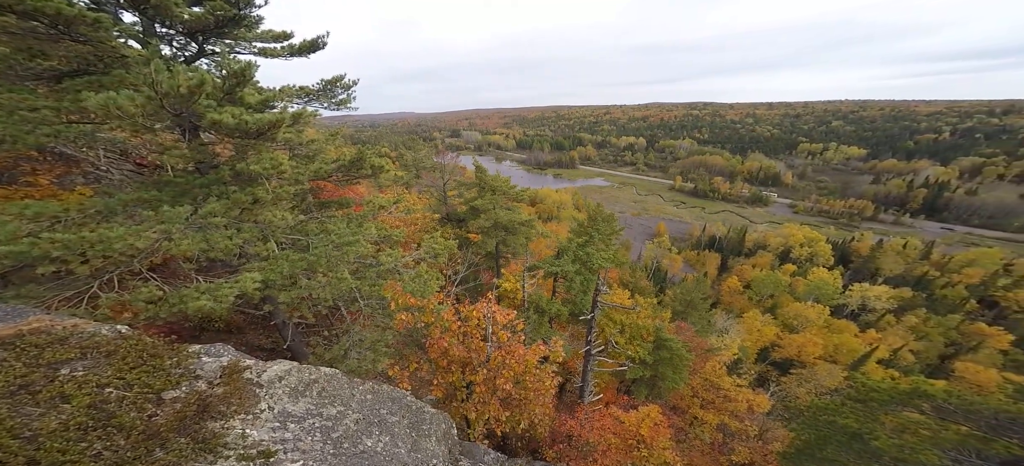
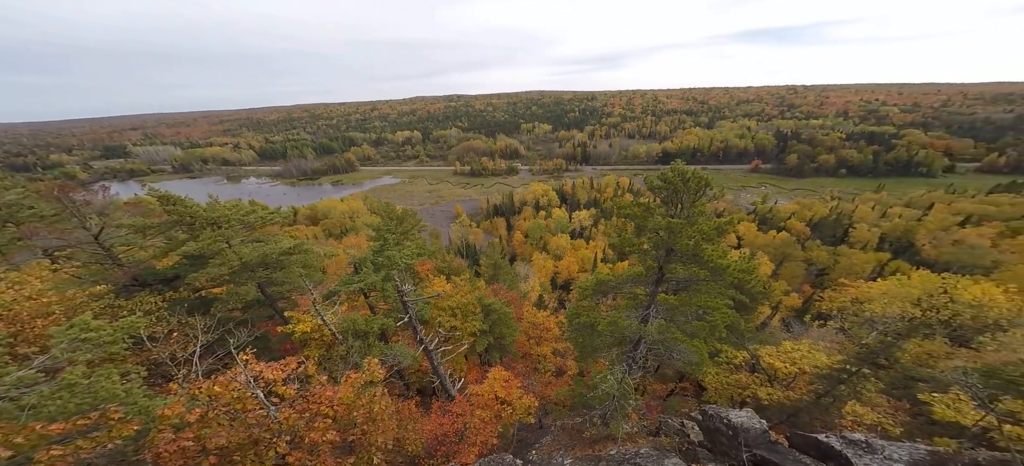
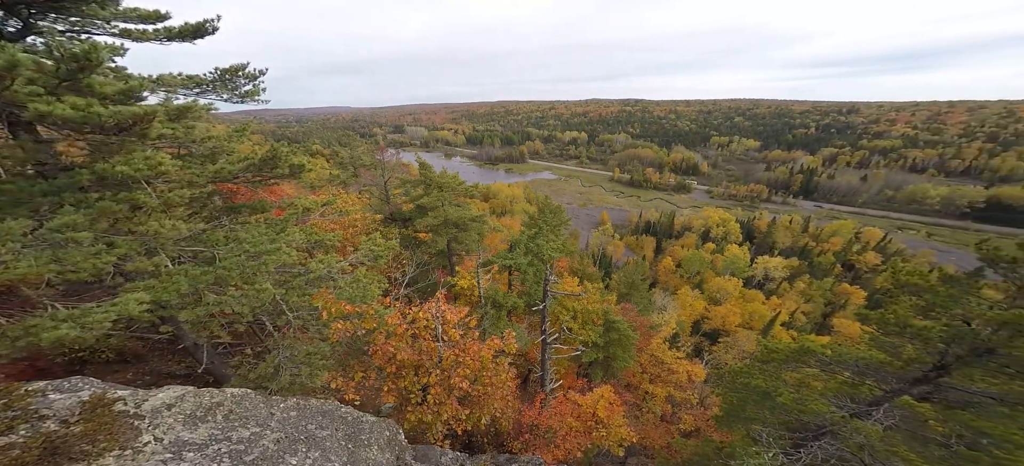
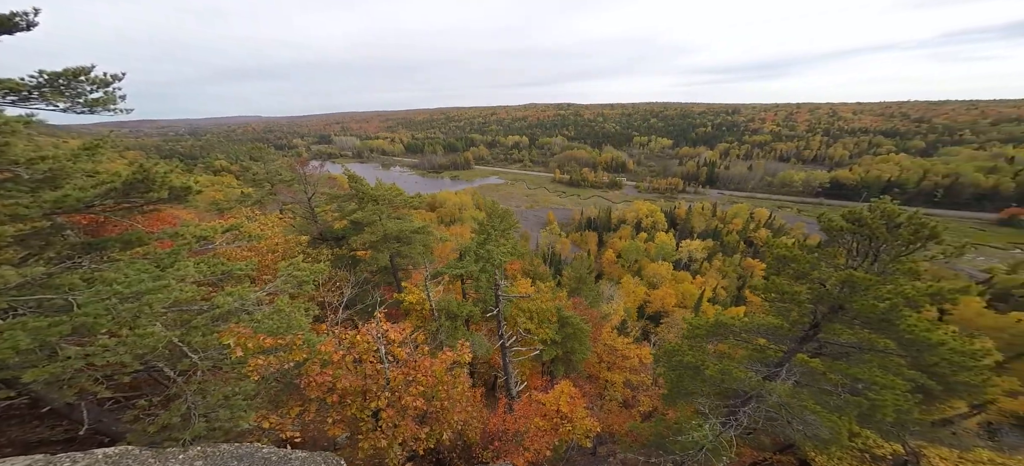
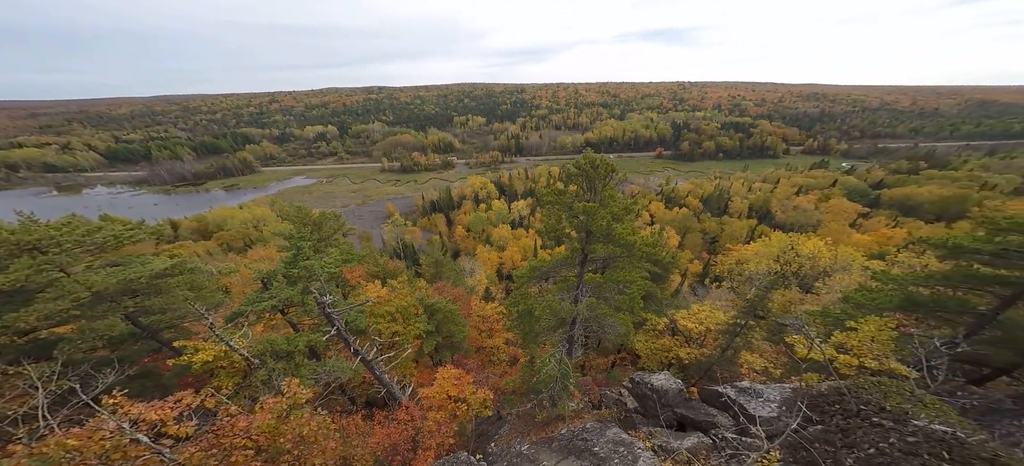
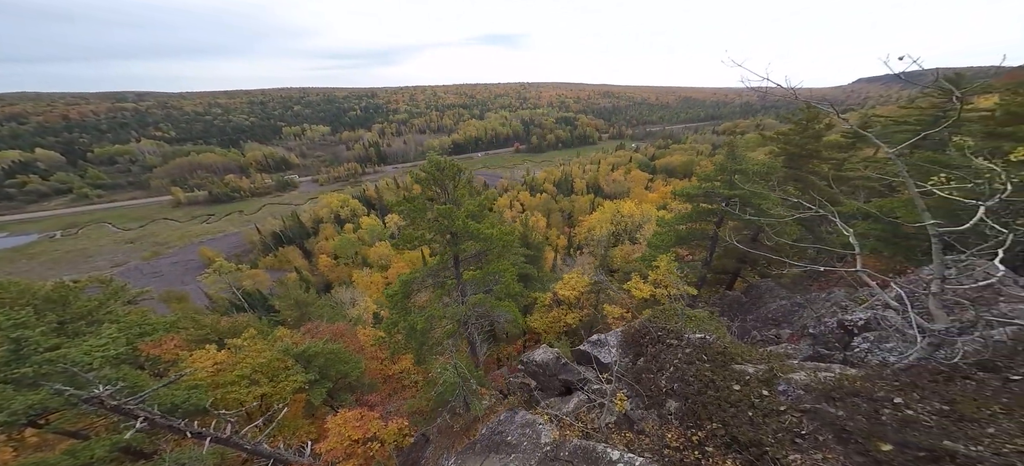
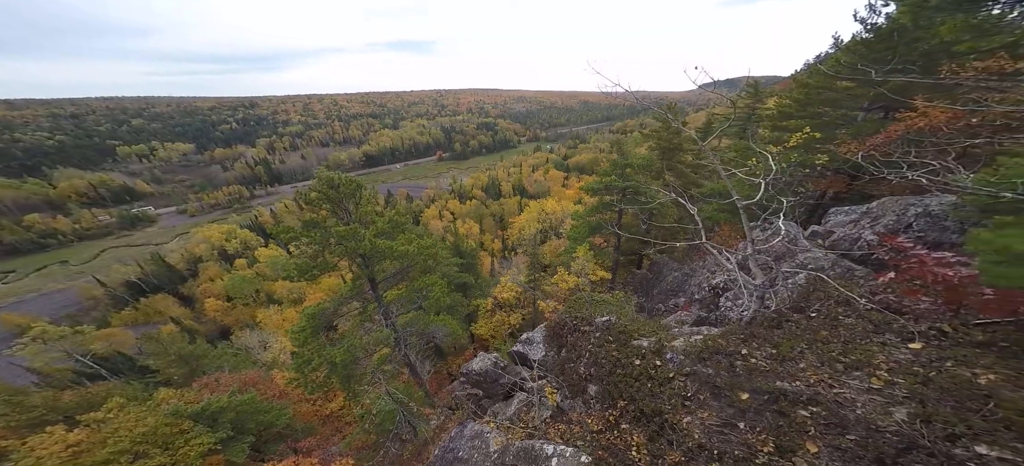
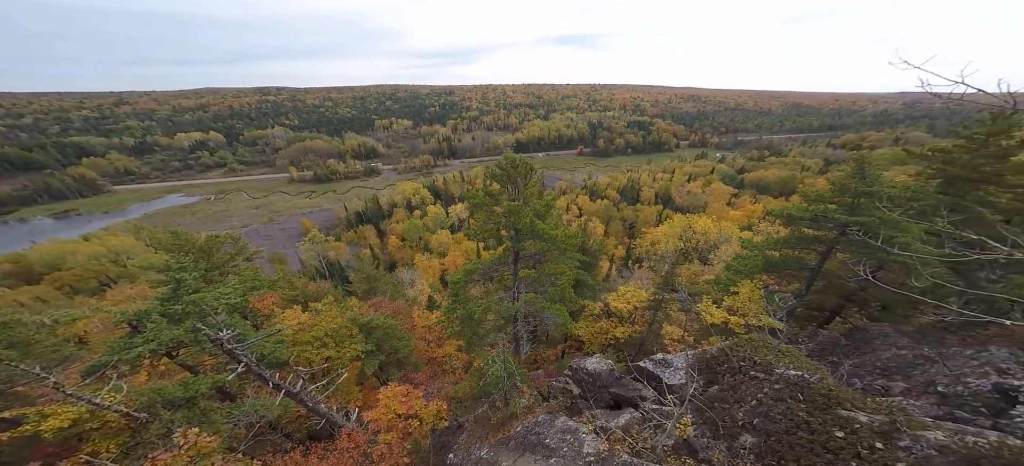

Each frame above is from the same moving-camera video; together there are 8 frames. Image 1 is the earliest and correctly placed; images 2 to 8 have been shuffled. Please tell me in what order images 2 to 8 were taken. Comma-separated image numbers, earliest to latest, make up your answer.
3, 4, 2, 5, 8, 6, 7
